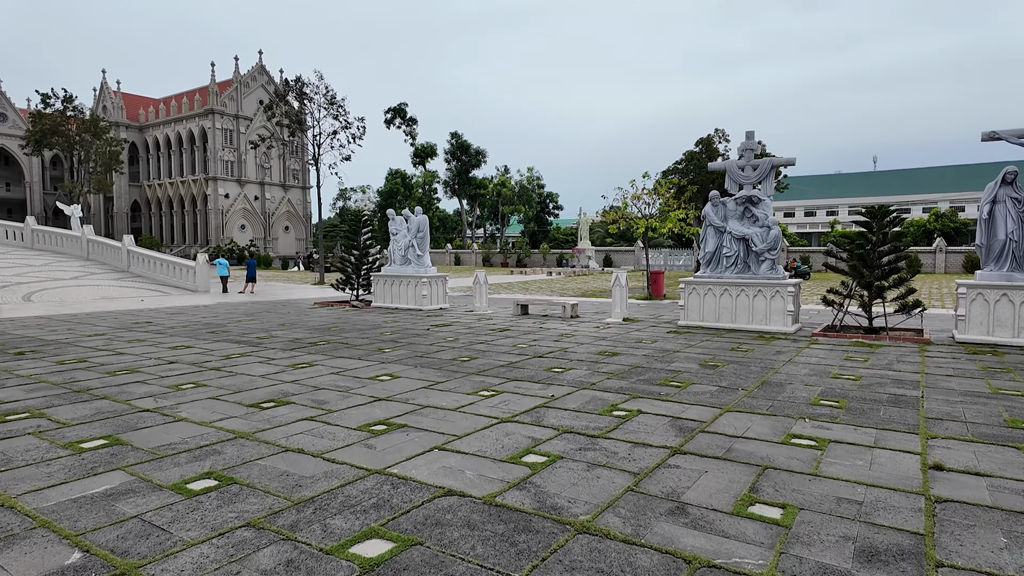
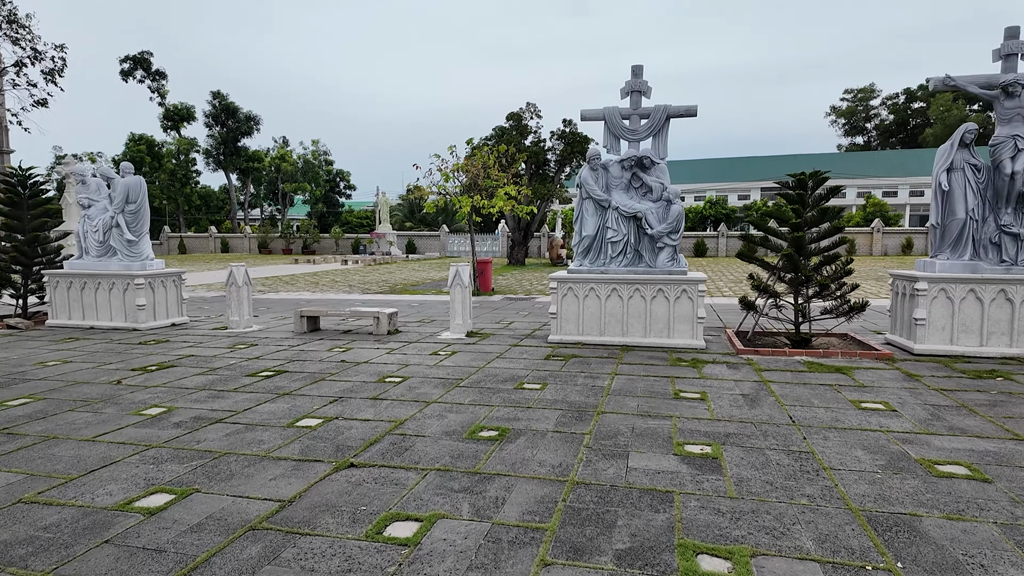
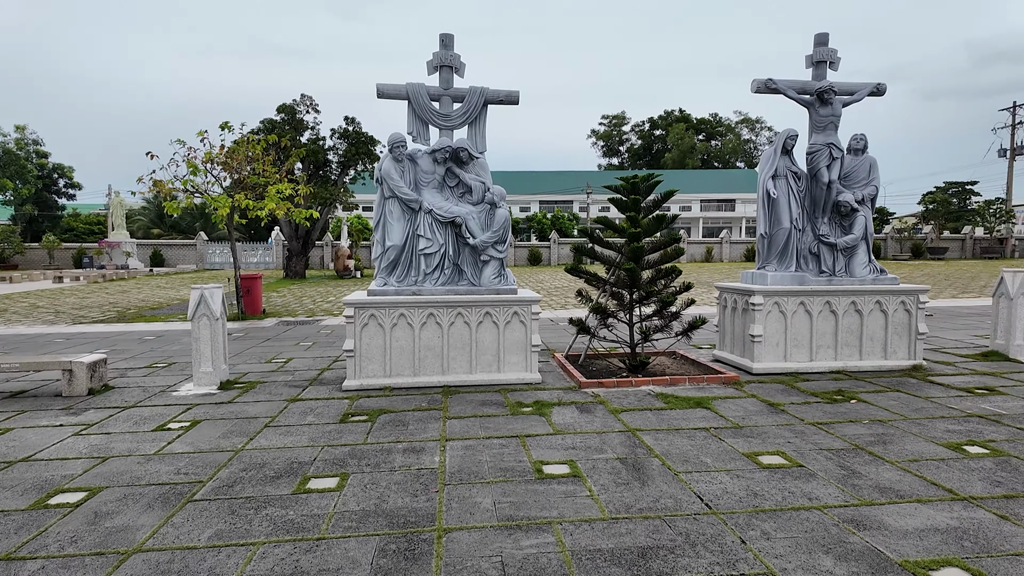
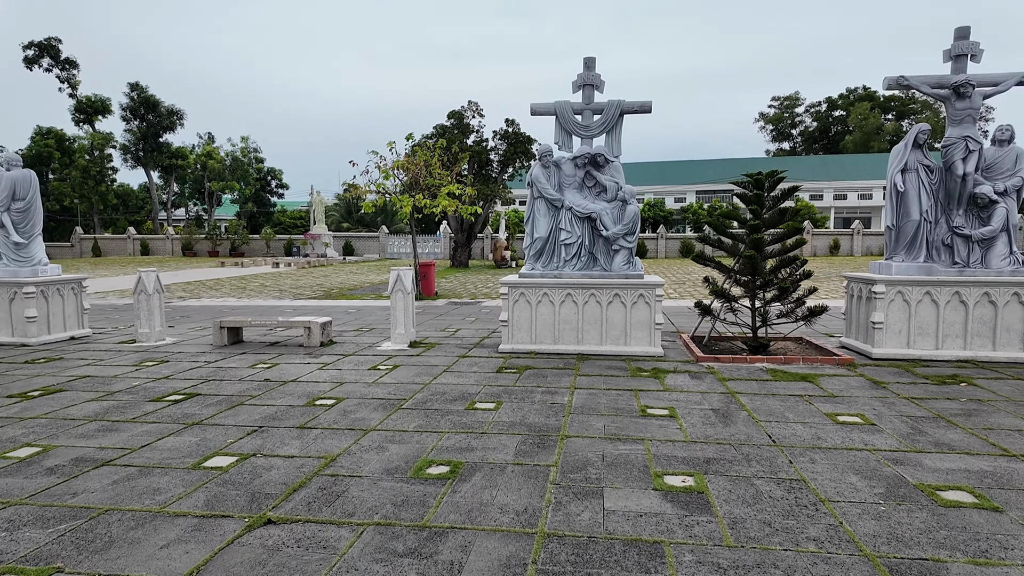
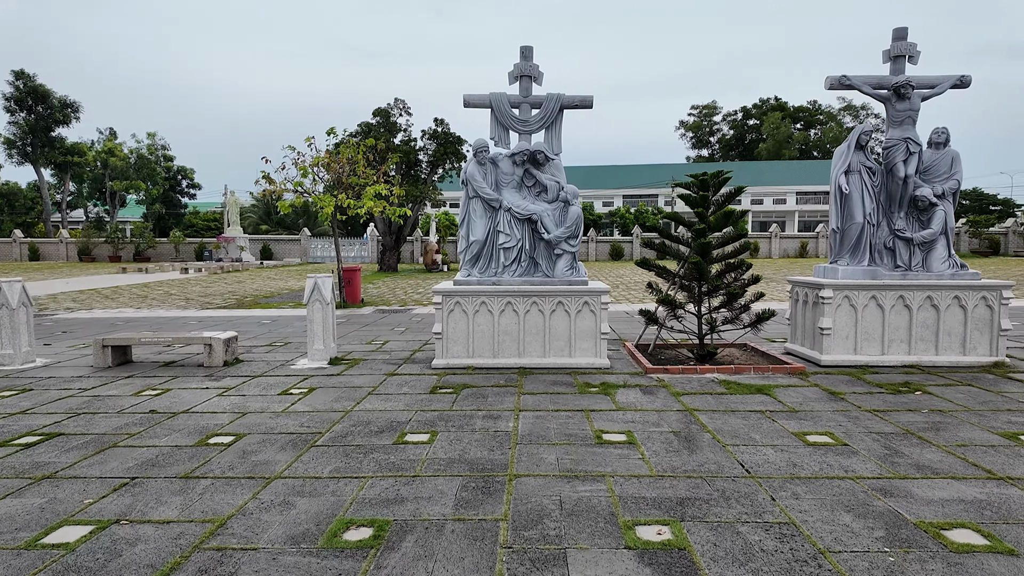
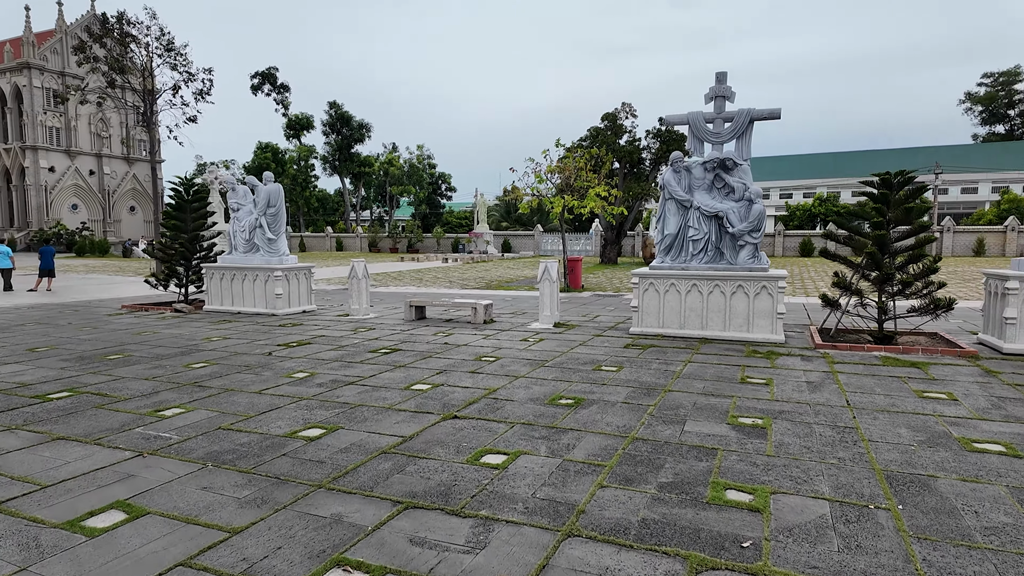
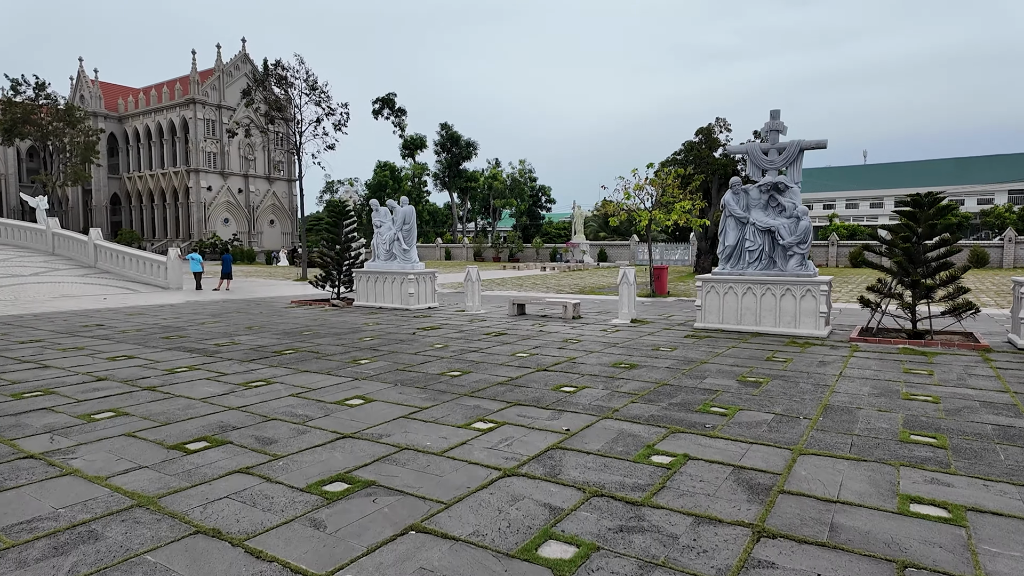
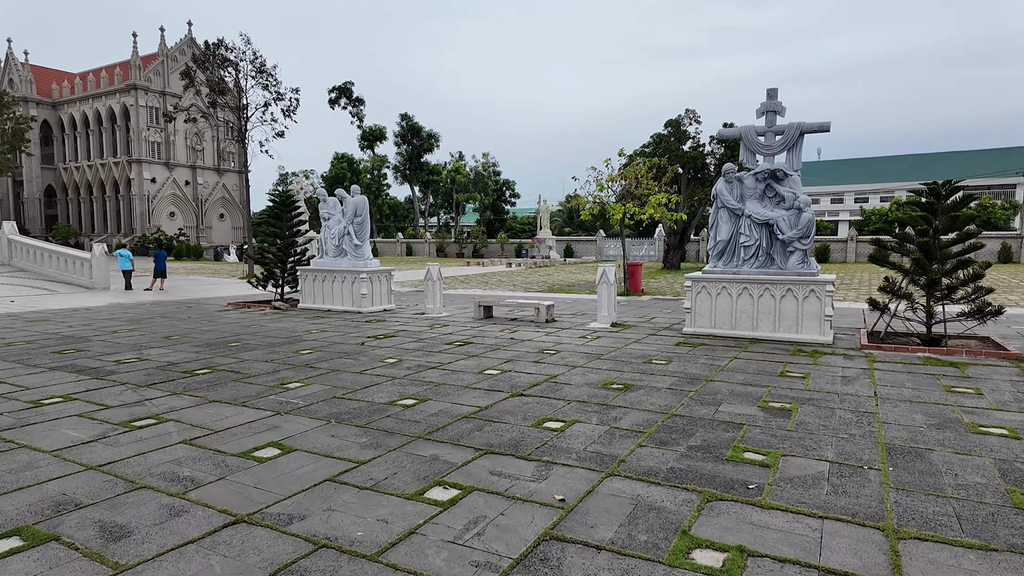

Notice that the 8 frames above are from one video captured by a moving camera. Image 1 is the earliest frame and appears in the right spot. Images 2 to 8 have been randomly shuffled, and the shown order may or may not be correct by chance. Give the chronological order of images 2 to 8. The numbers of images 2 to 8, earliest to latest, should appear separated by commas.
7, 8, 6, 2, 4, 5, 3
